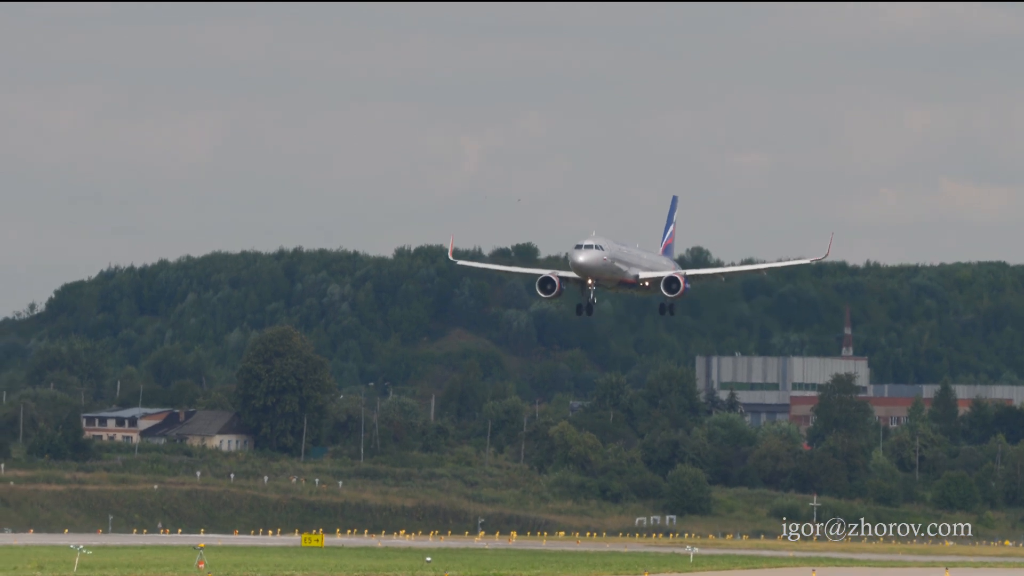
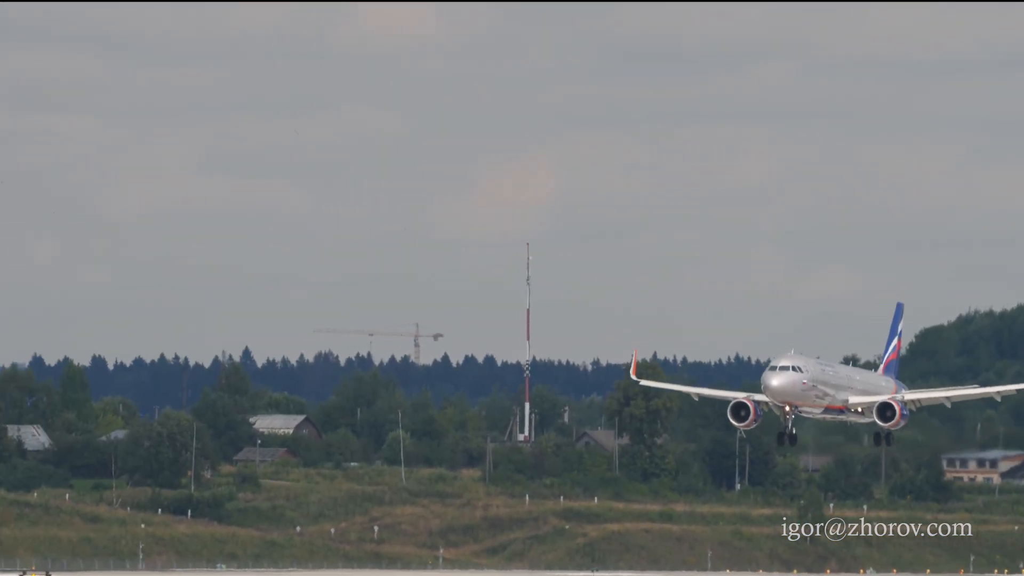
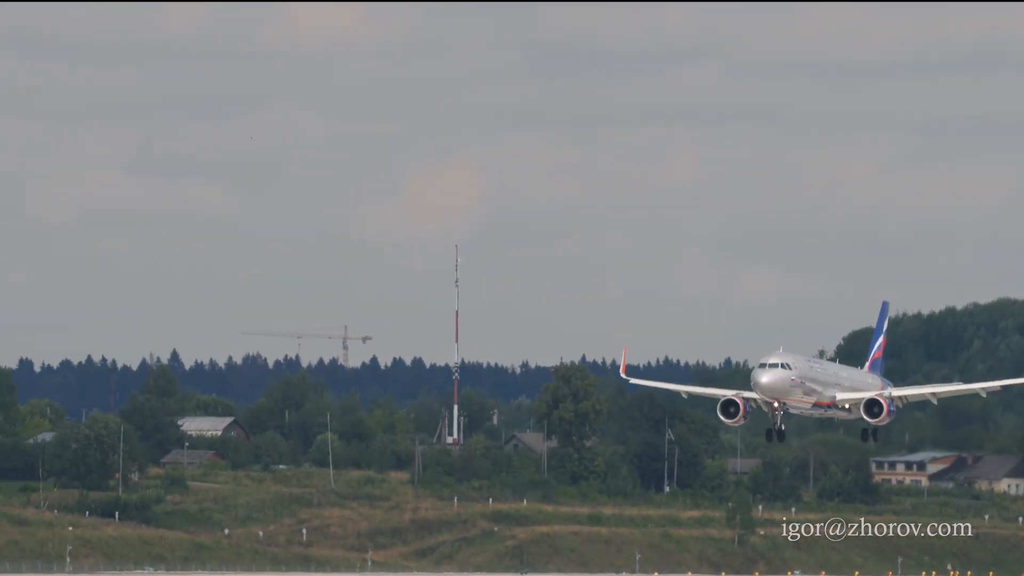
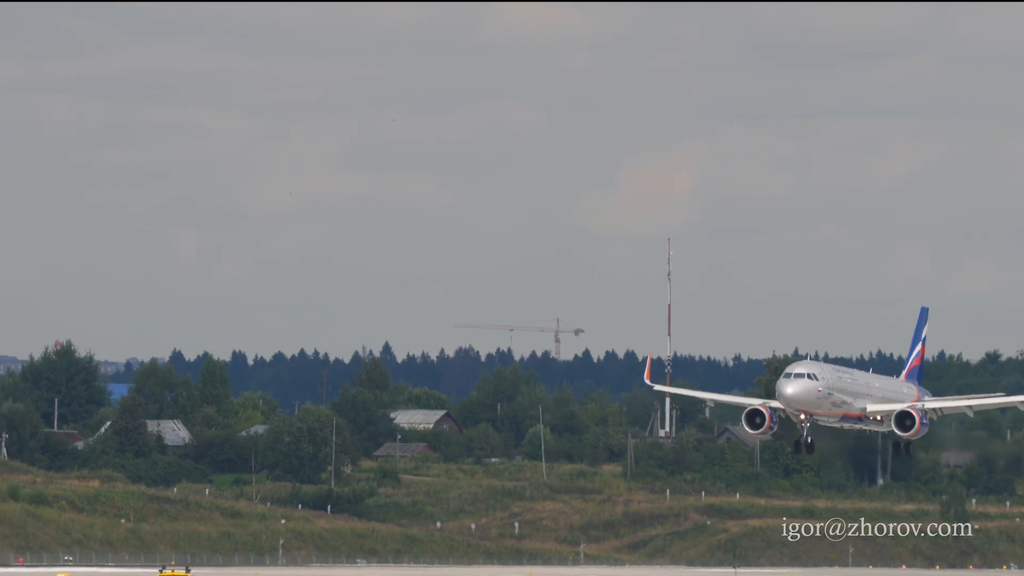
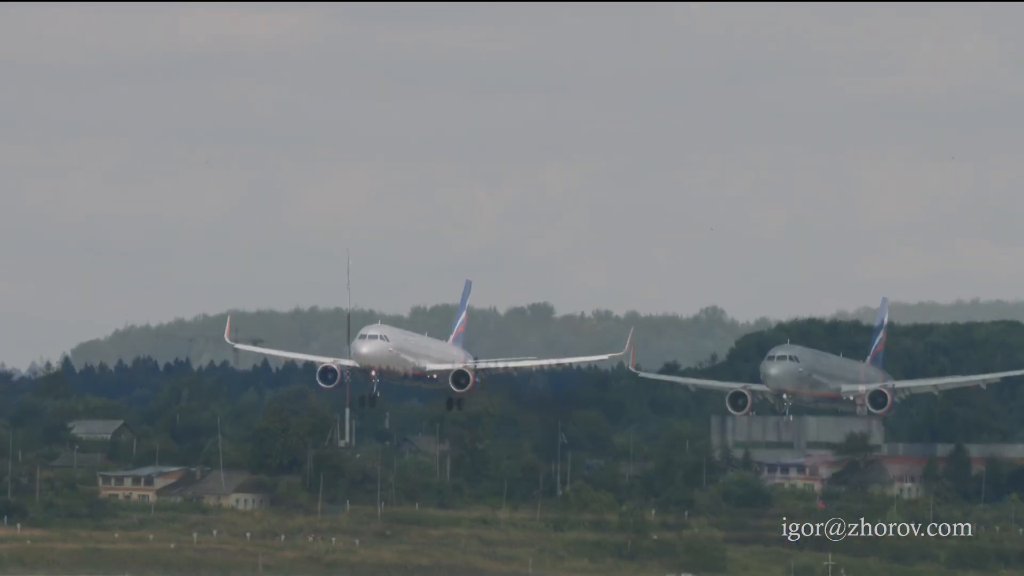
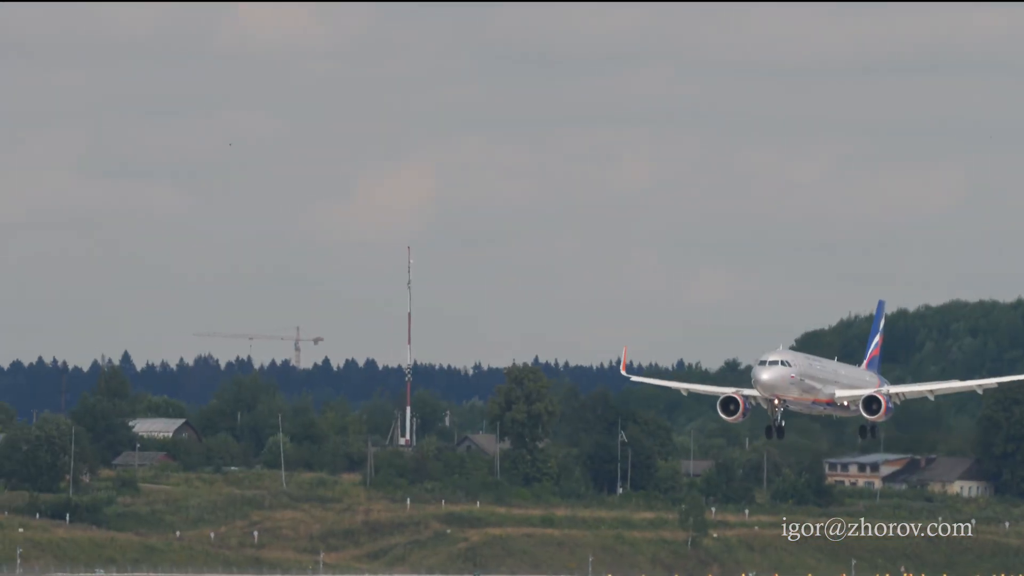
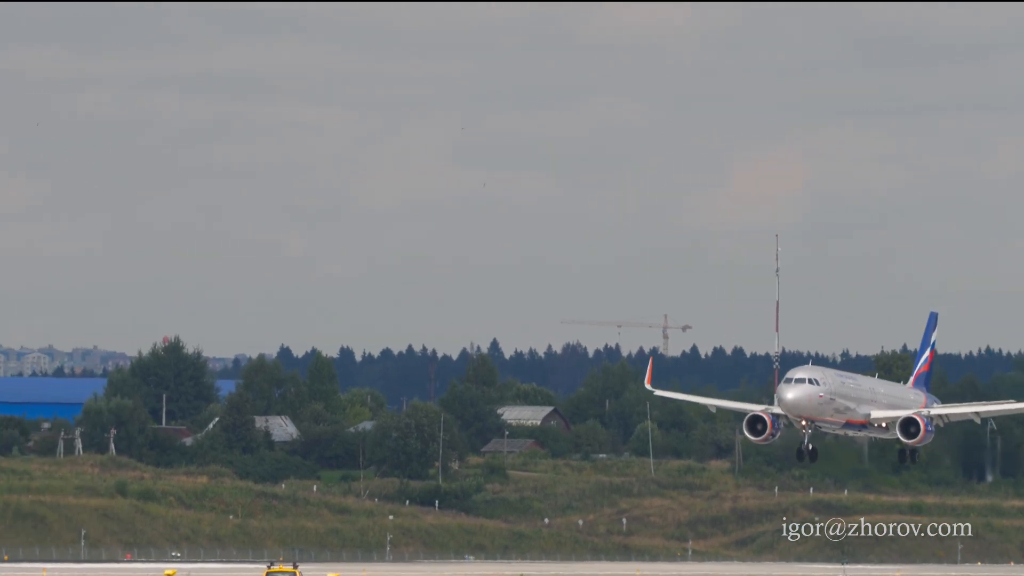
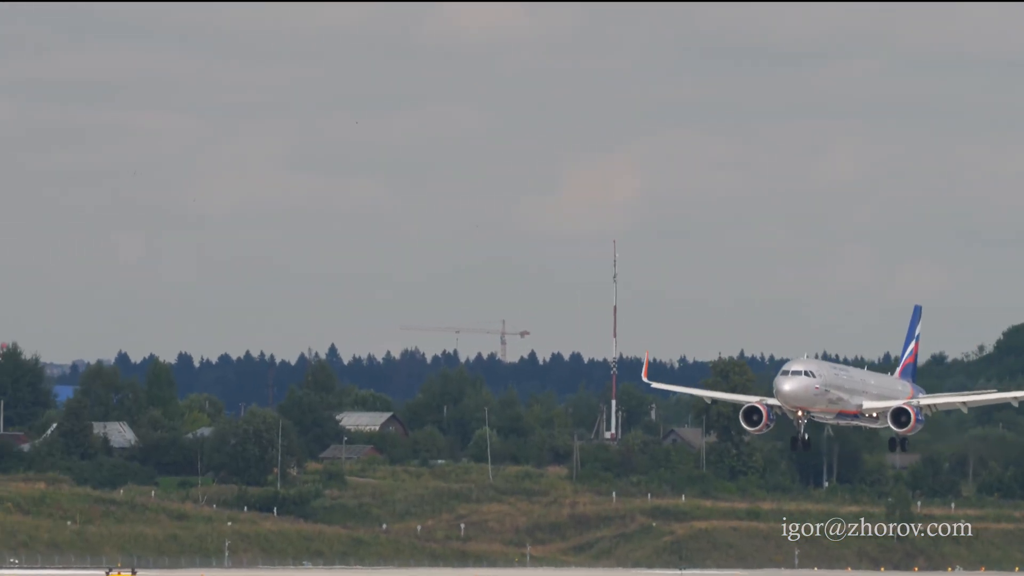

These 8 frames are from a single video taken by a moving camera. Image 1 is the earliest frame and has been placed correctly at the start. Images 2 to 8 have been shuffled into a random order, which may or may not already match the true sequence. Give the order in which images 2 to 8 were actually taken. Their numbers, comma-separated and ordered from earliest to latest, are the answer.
5, 6, 3, 2, 8, 4, 7
